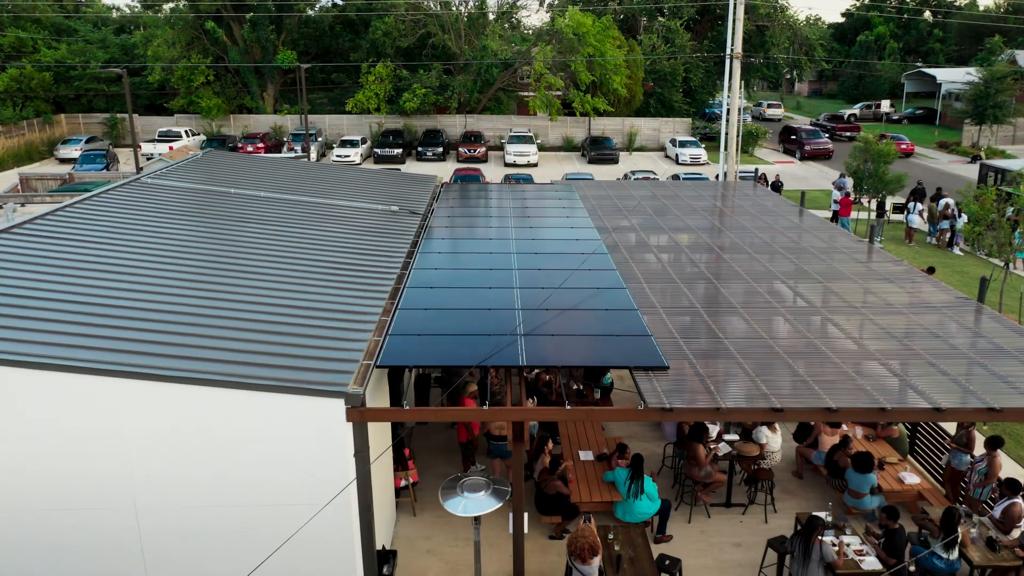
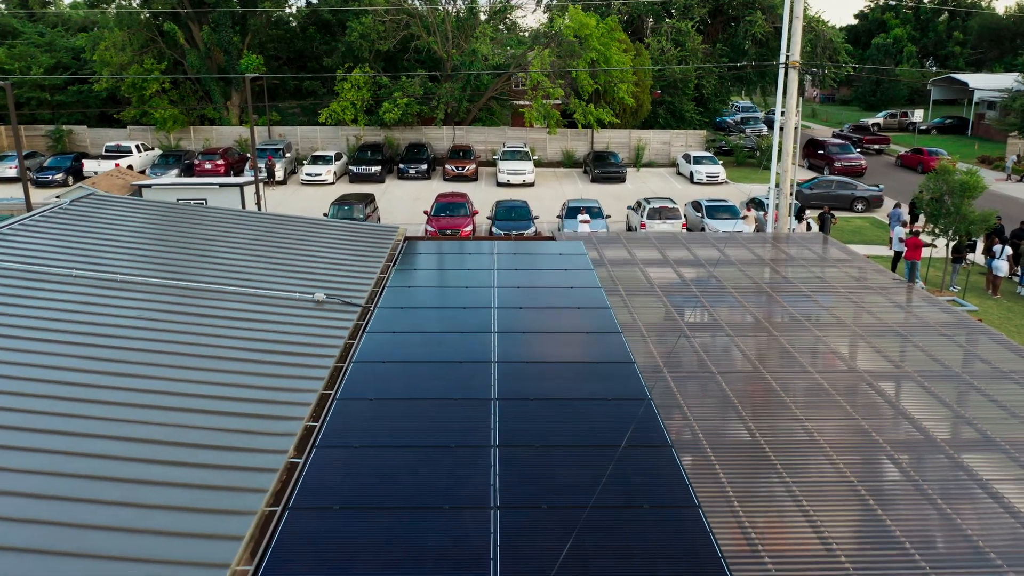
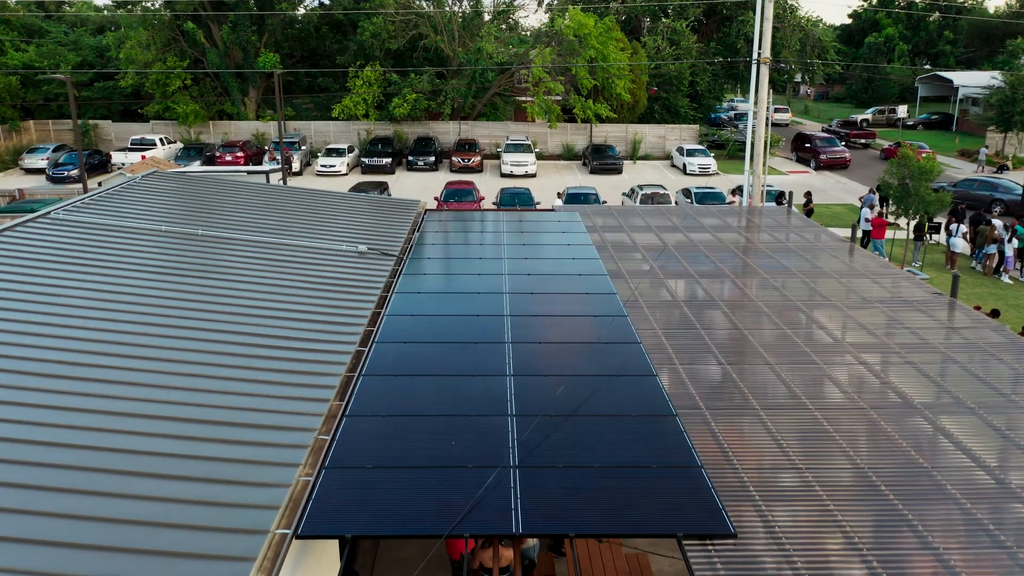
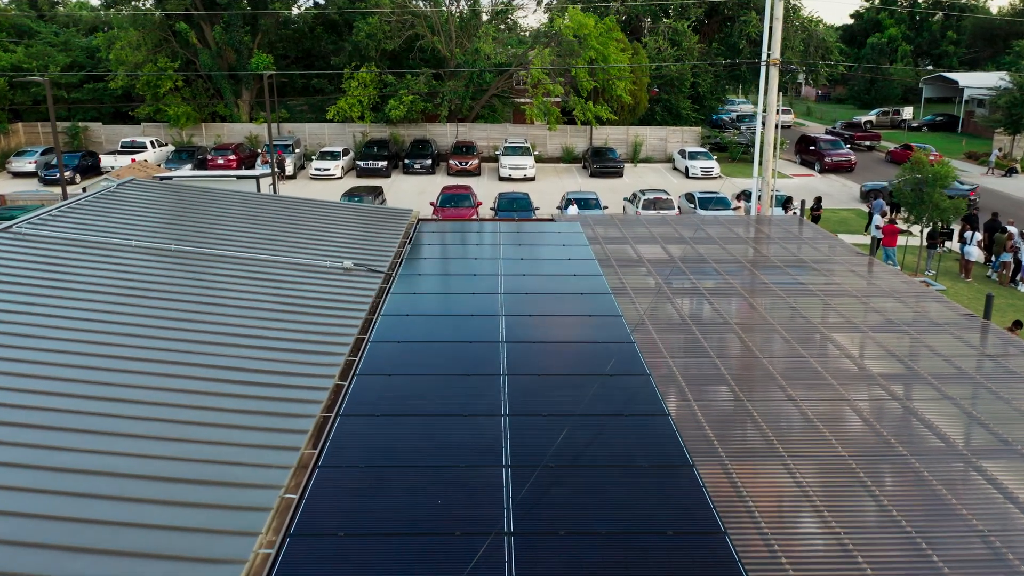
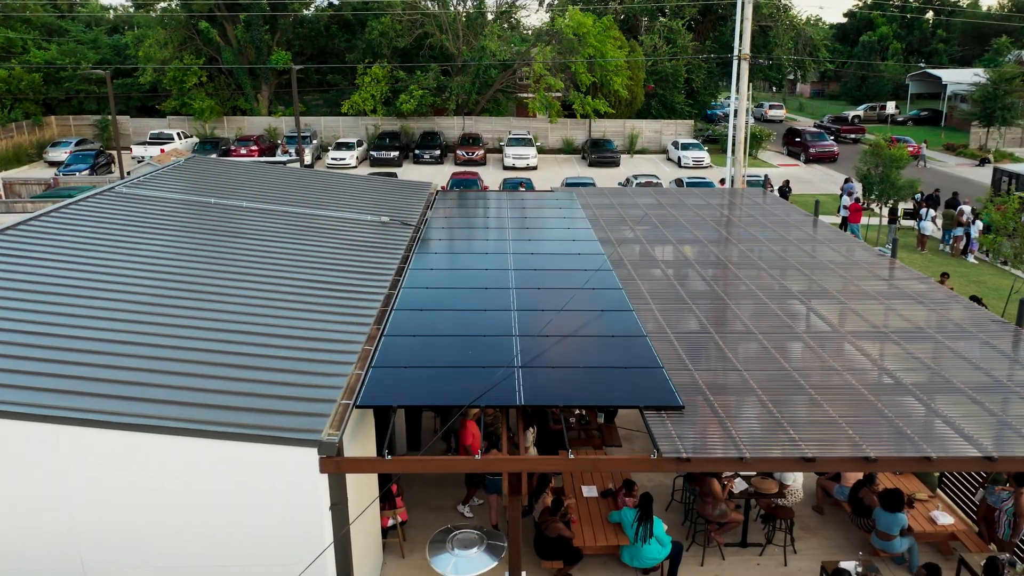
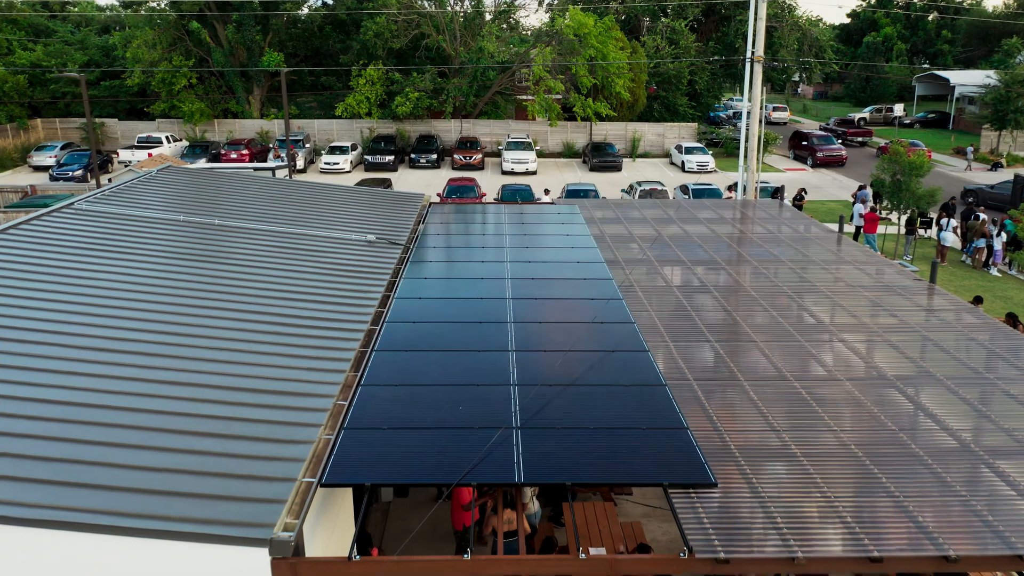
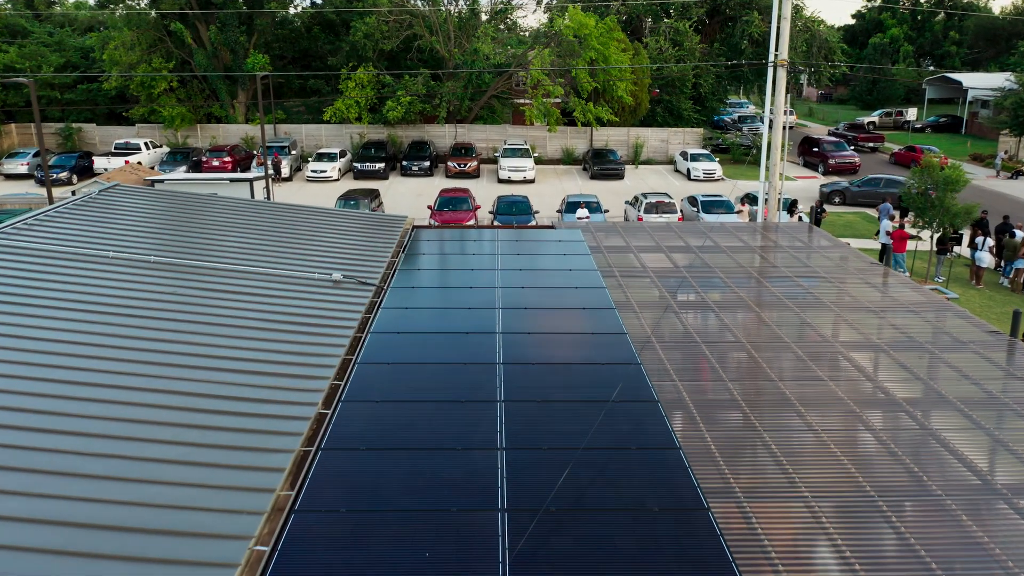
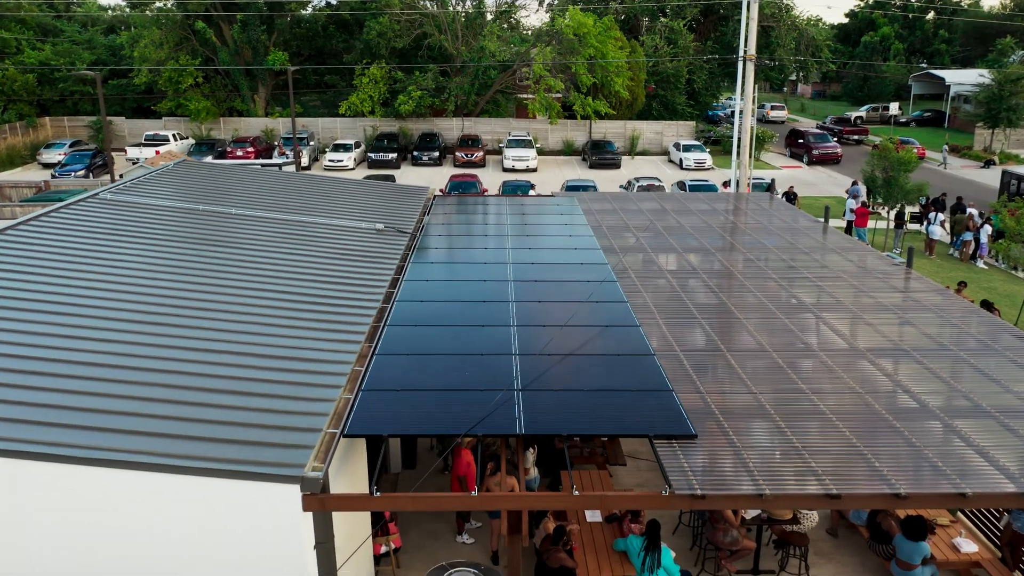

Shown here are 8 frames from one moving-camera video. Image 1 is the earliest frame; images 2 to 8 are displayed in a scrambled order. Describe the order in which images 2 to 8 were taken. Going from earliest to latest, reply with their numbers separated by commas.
5, 8, 6, 3, 4, 7, 2
